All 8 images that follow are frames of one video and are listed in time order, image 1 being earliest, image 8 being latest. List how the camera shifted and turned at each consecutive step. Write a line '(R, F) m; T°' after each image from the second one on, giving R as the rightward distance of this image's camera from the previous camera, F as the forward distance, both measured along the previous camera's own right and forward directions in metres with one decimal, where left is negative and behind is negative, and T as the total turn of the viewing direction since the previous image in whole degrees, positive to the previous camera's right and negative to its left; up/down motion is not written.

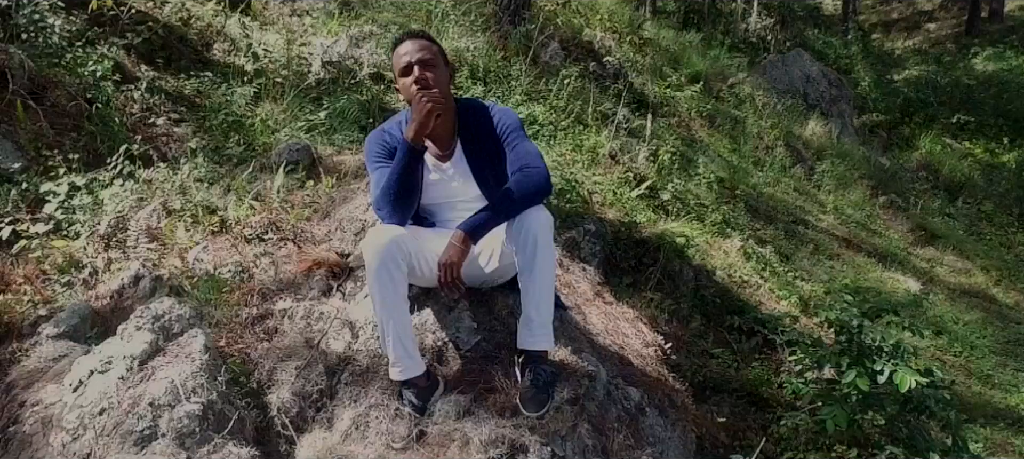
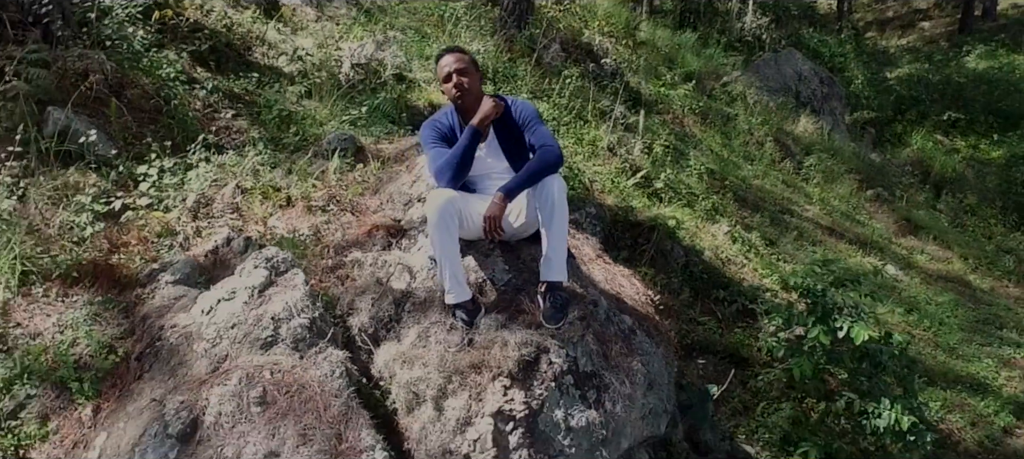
(-0.1, -0.6) m; 0°
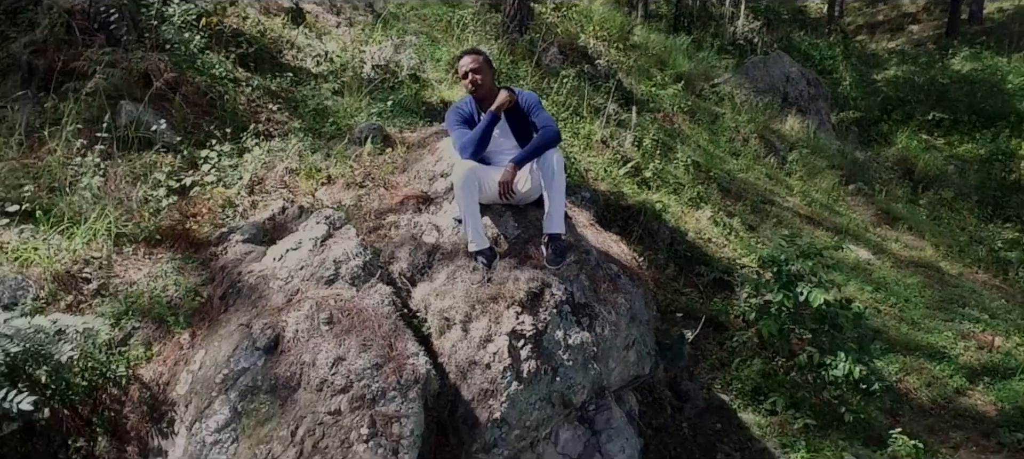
(0.0, -0.6) m; 0°
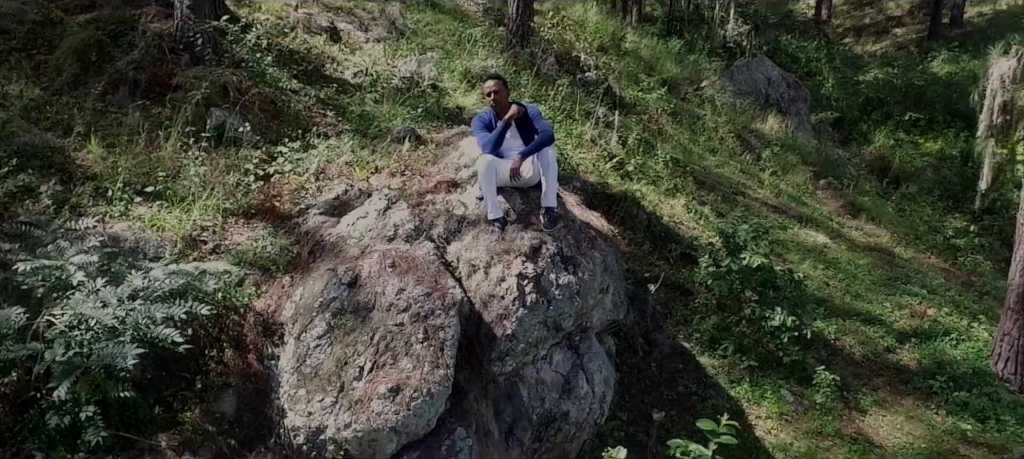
(0.0, -1.1) m; 0°
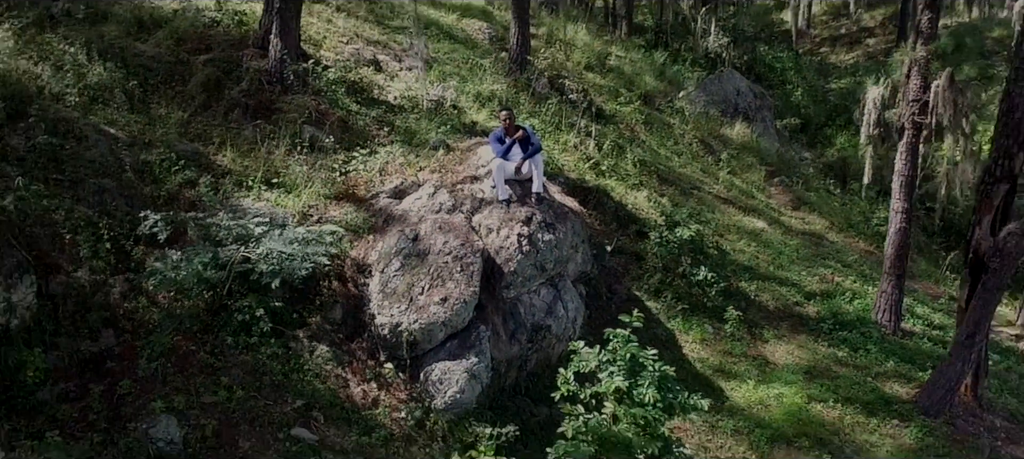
(0.0, -2.2) m; 0°
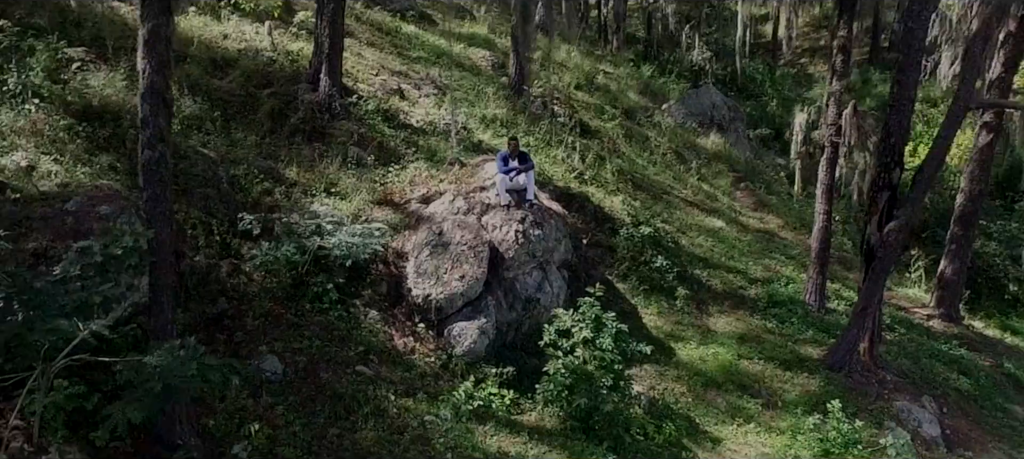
(0.0, -2.1) m; 0°
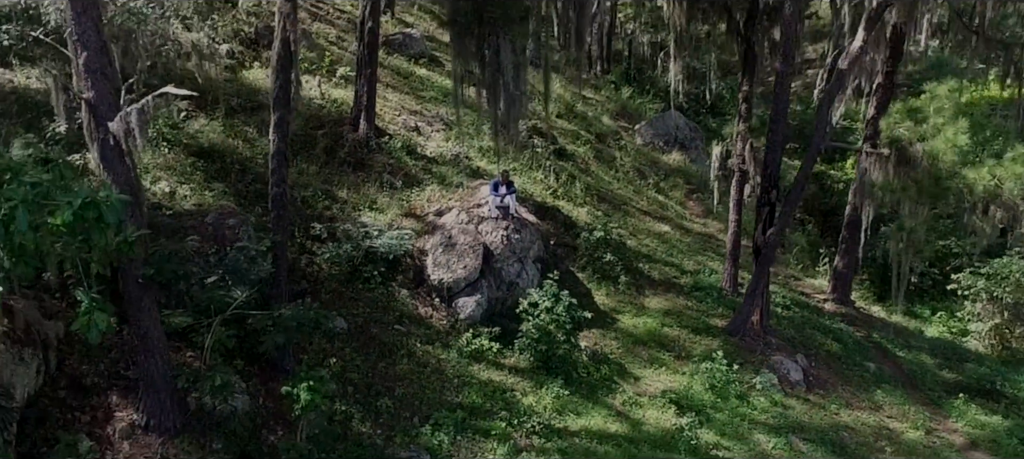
(+0.2, -3.6) m; 0°
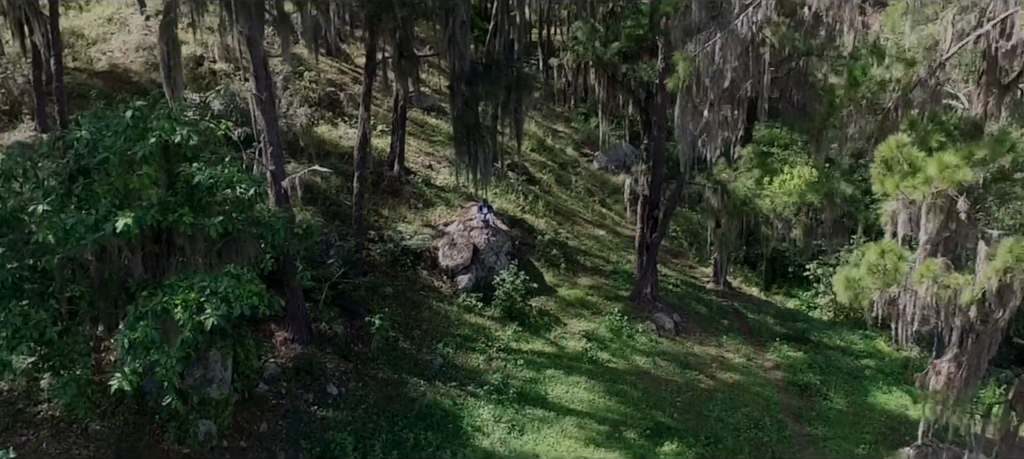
(+0.4, -7.3) m; 0°
